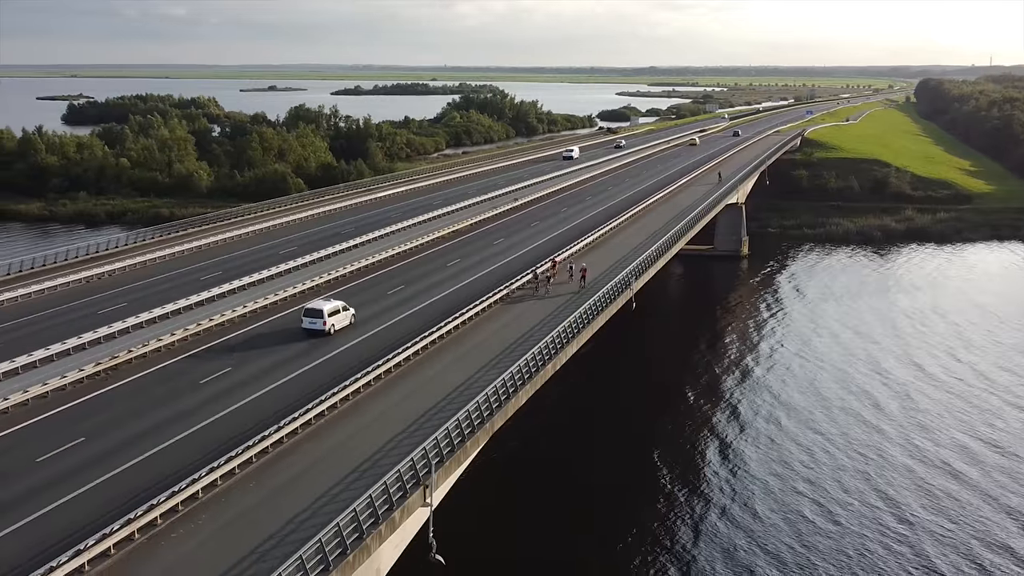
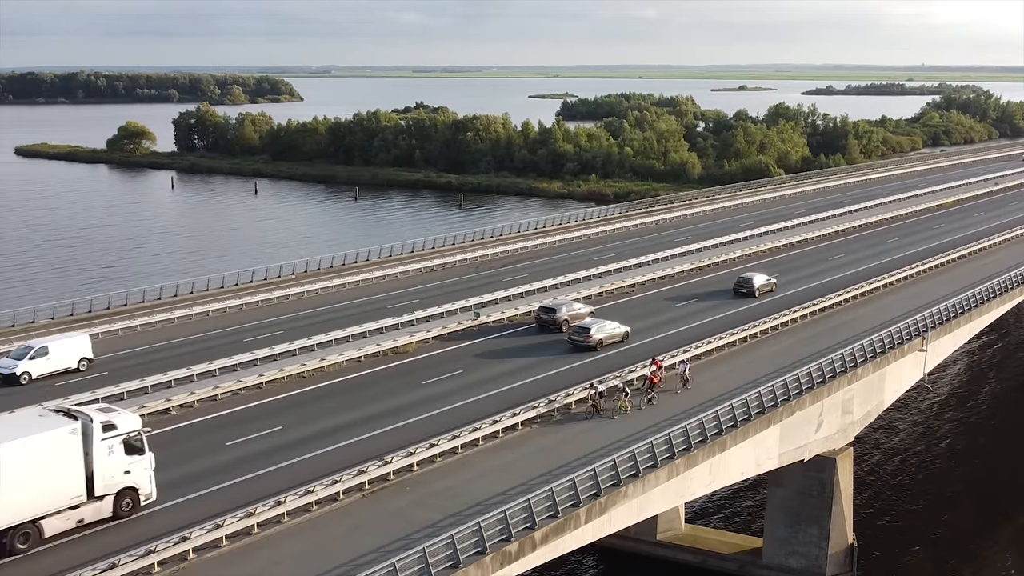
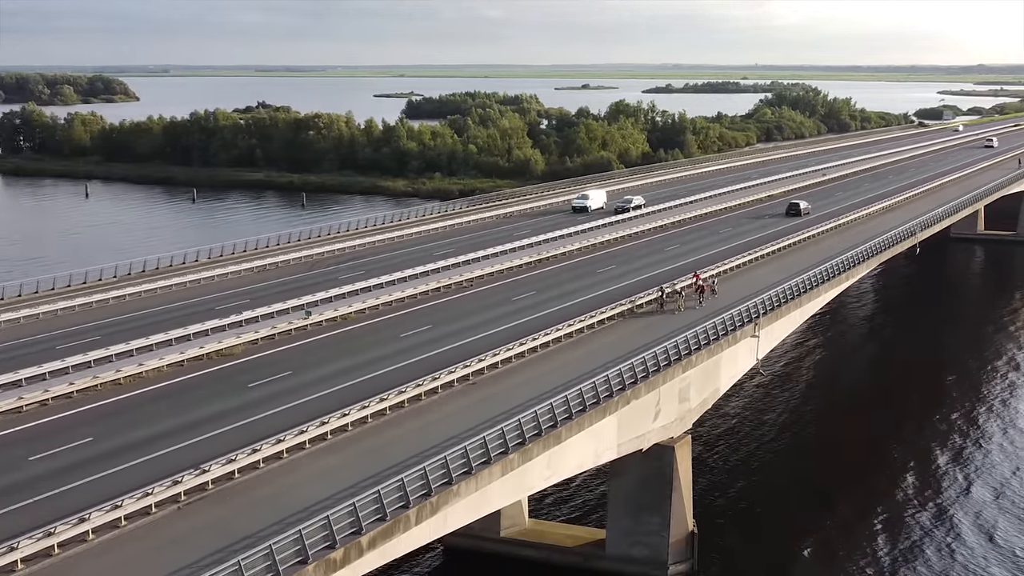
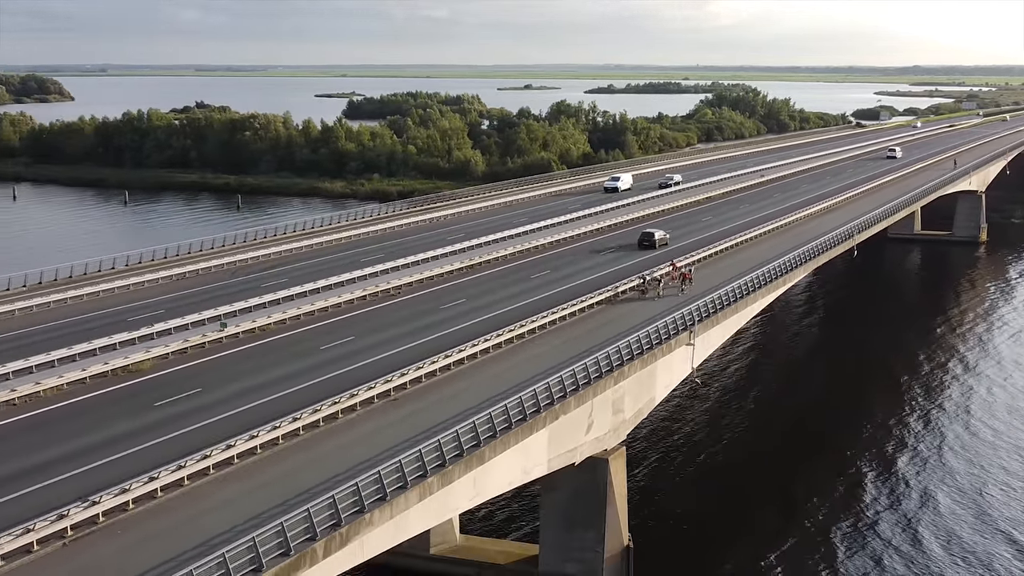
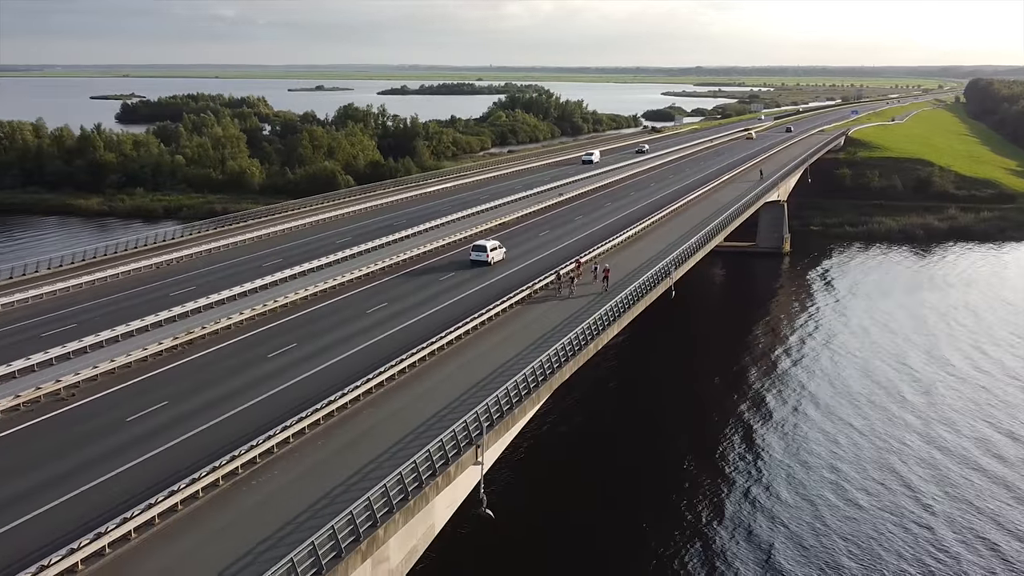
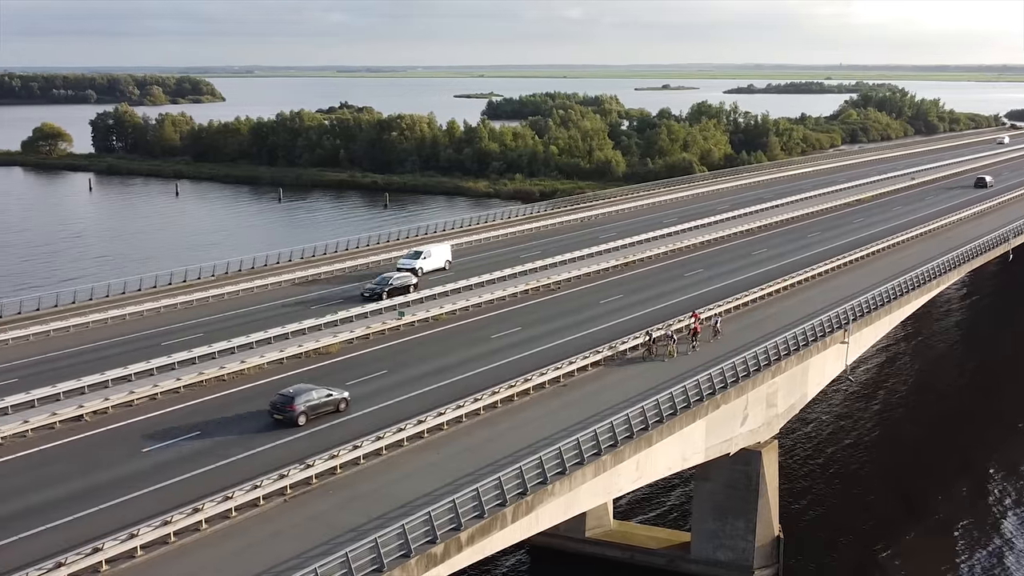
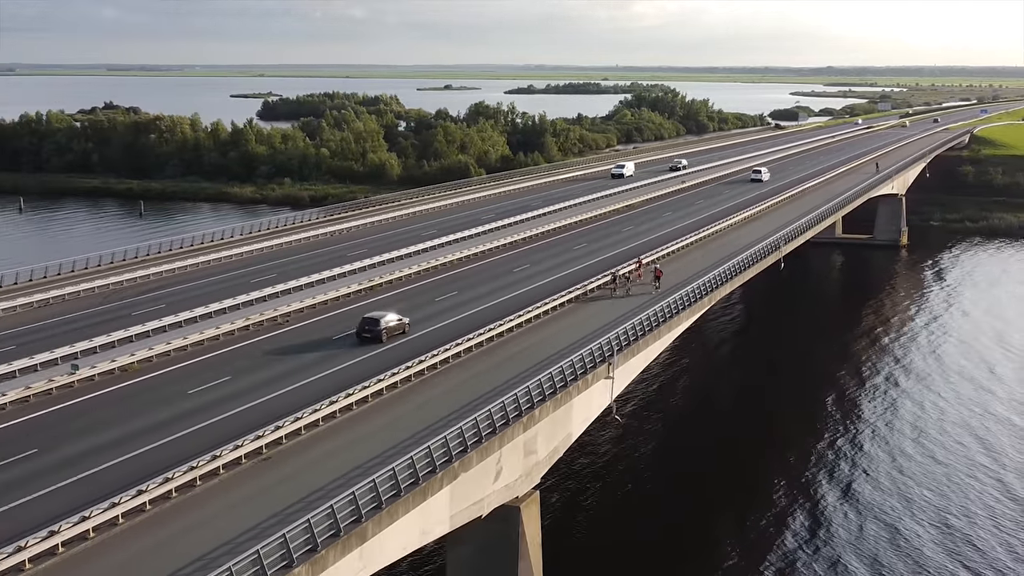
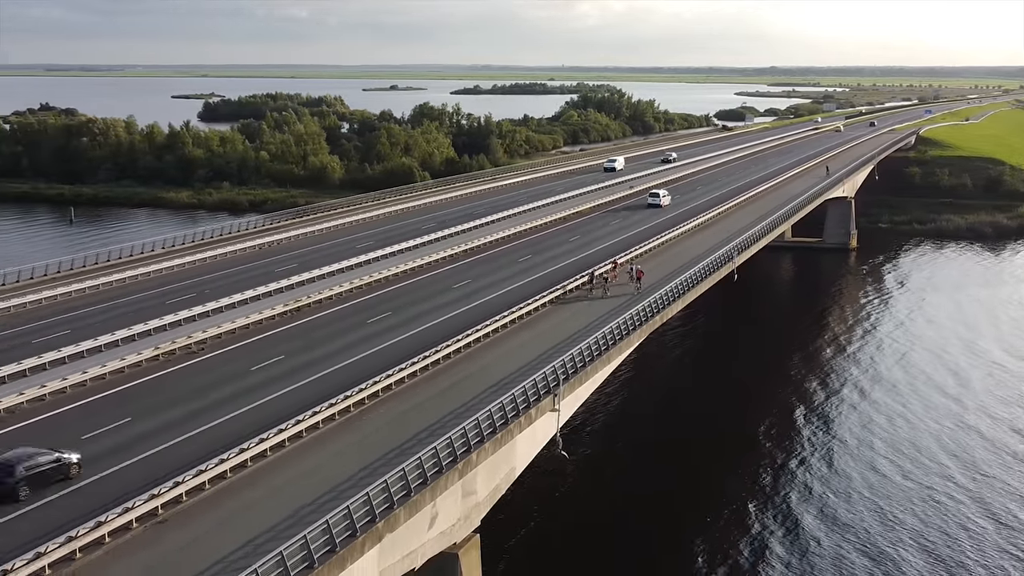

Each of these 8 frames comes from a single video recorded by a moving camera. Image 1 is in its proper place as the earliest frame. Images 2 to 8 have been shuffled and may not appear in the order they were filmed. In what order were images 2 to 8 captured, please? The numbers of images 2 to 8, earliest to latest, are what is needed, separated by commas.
5, 8, 7, 4, 3, 6, 2
